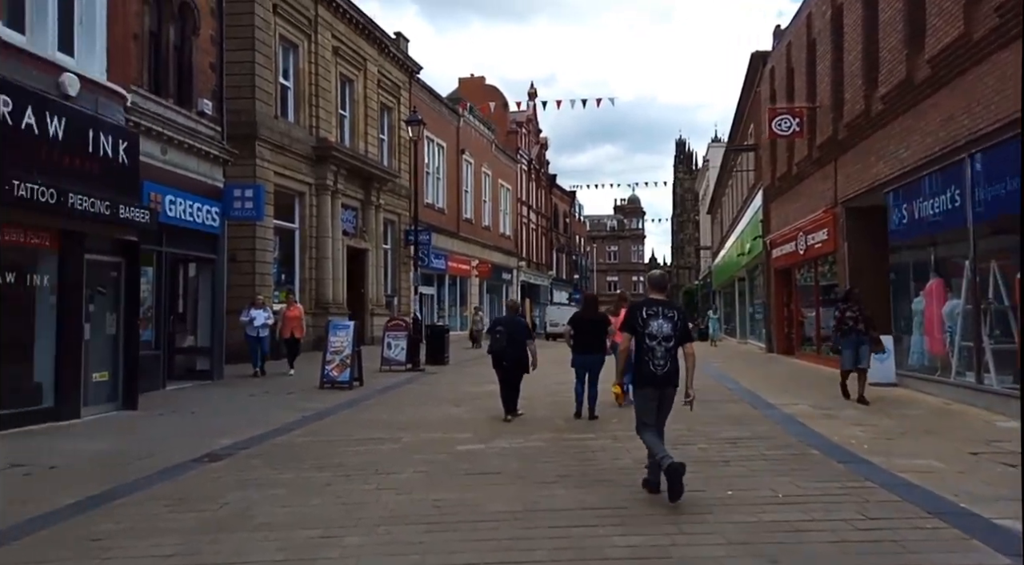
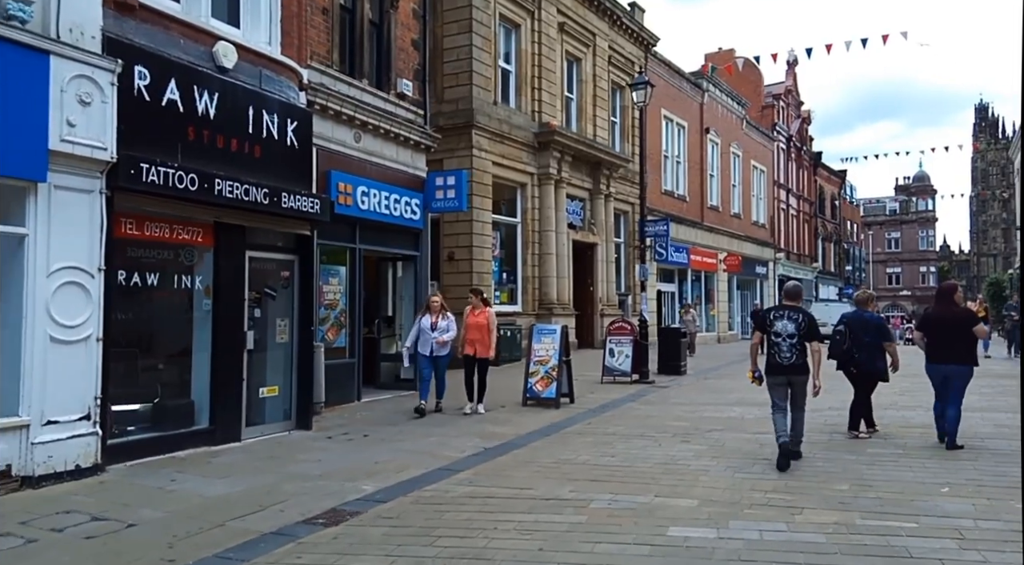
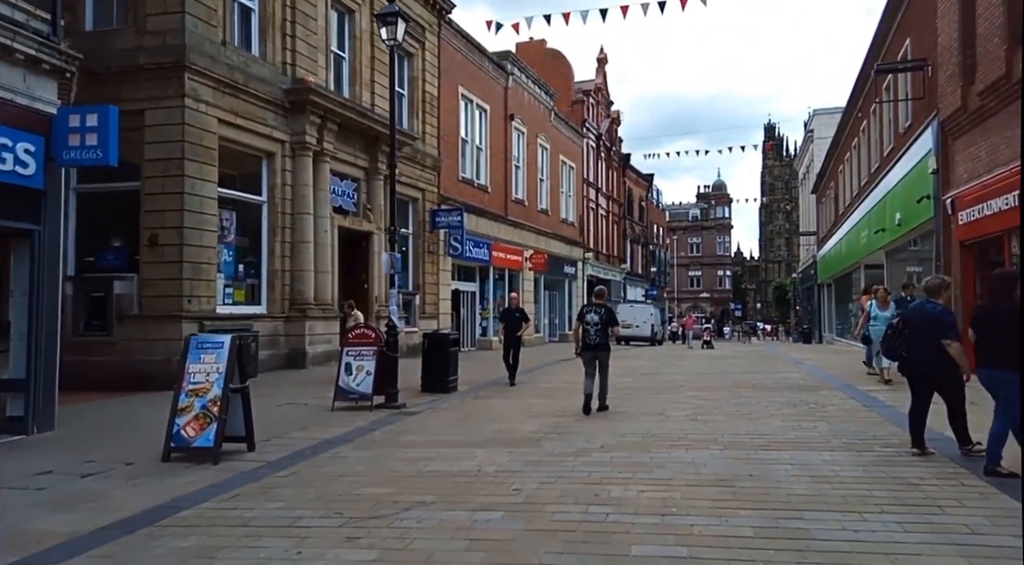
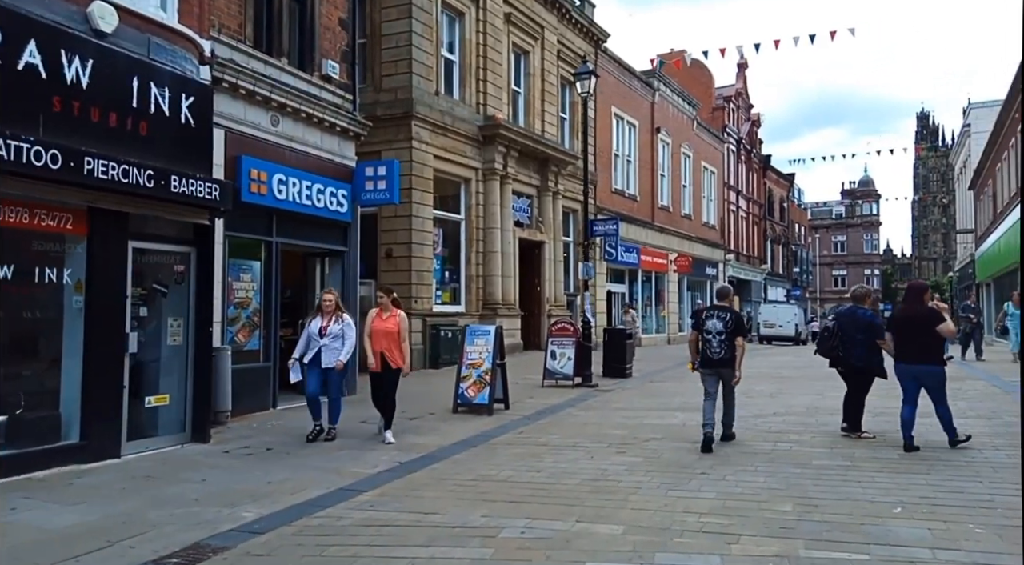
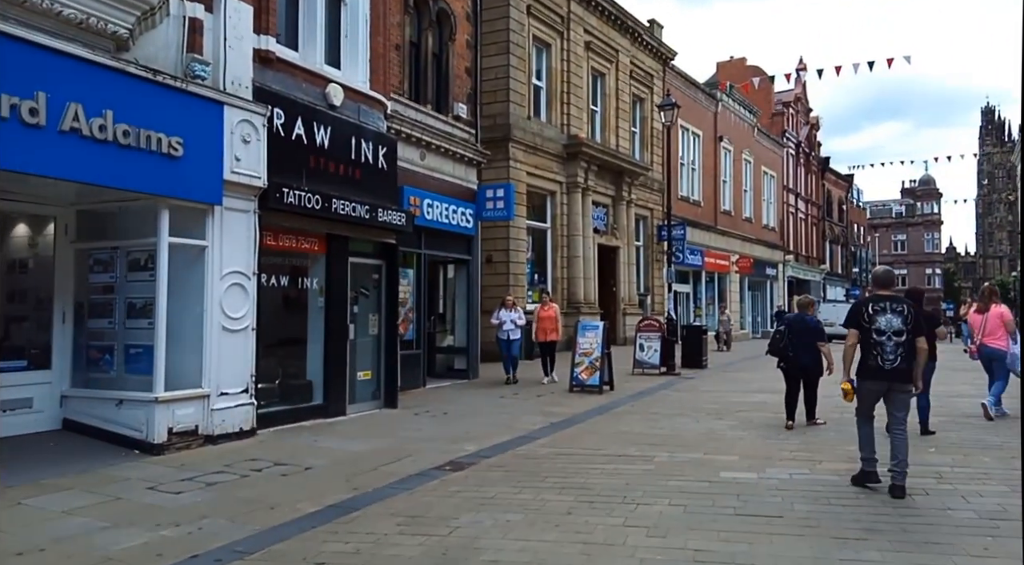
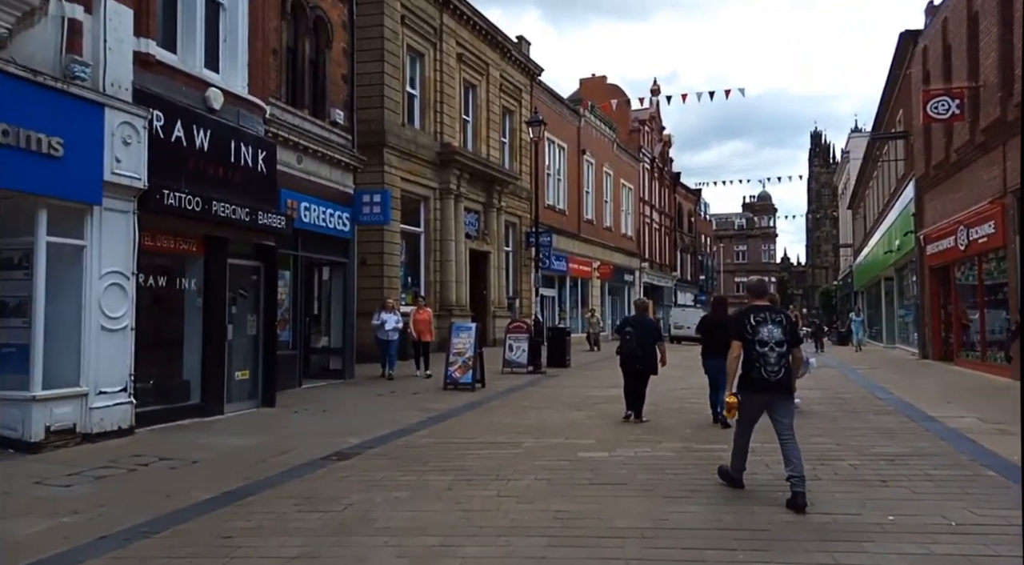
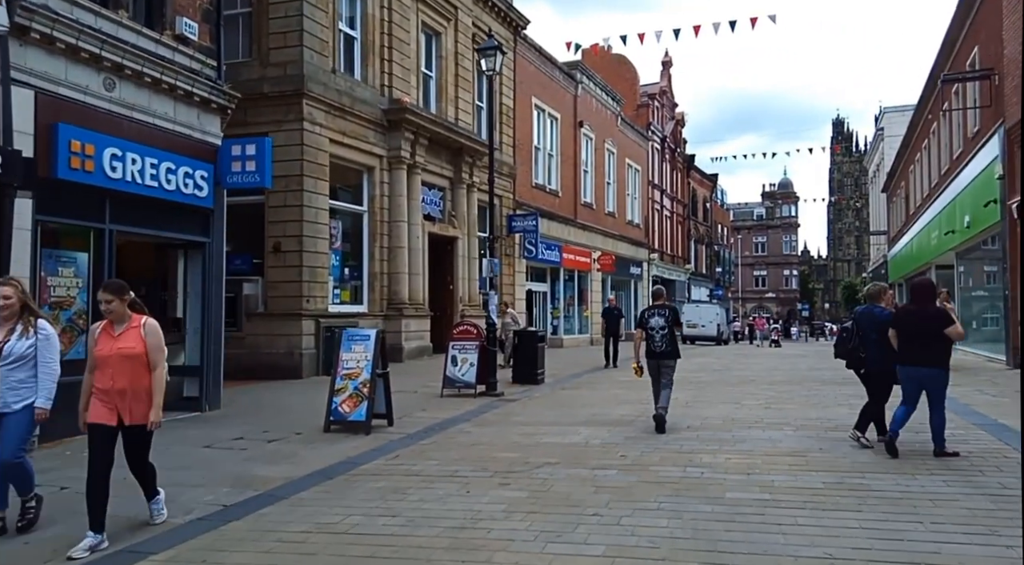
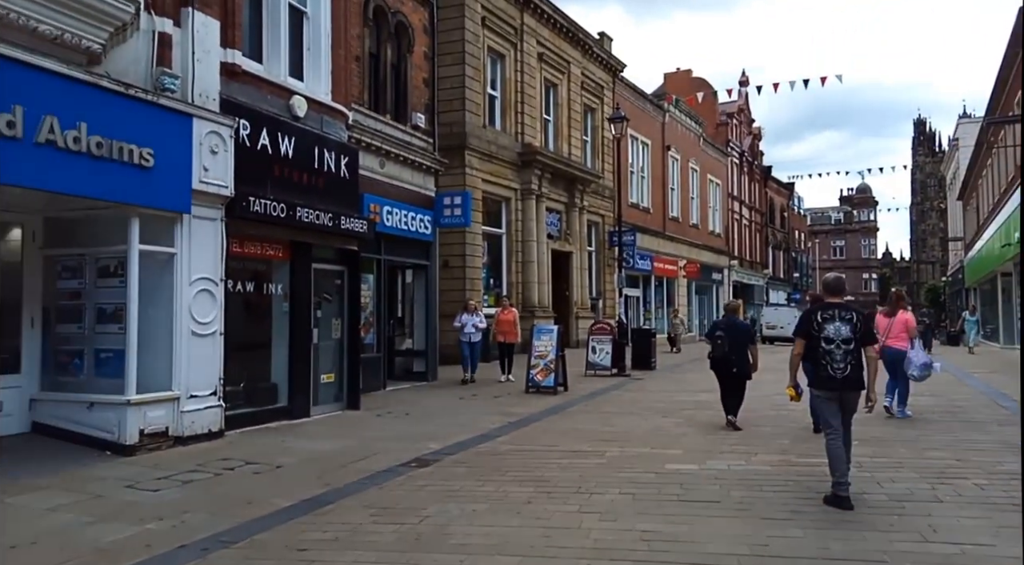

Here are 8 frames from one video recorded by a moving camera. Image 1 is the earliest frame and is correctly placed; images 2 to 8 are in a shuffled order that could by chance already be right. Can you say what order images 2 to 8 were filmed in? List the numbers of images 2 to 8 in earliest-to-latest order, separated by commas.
6, 8, 5, 2, 4, 7, 3
